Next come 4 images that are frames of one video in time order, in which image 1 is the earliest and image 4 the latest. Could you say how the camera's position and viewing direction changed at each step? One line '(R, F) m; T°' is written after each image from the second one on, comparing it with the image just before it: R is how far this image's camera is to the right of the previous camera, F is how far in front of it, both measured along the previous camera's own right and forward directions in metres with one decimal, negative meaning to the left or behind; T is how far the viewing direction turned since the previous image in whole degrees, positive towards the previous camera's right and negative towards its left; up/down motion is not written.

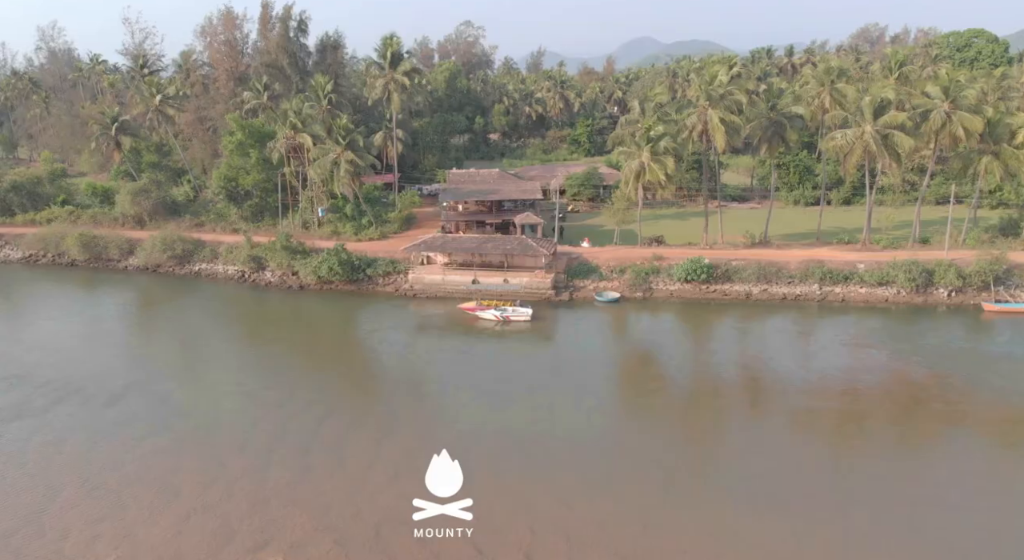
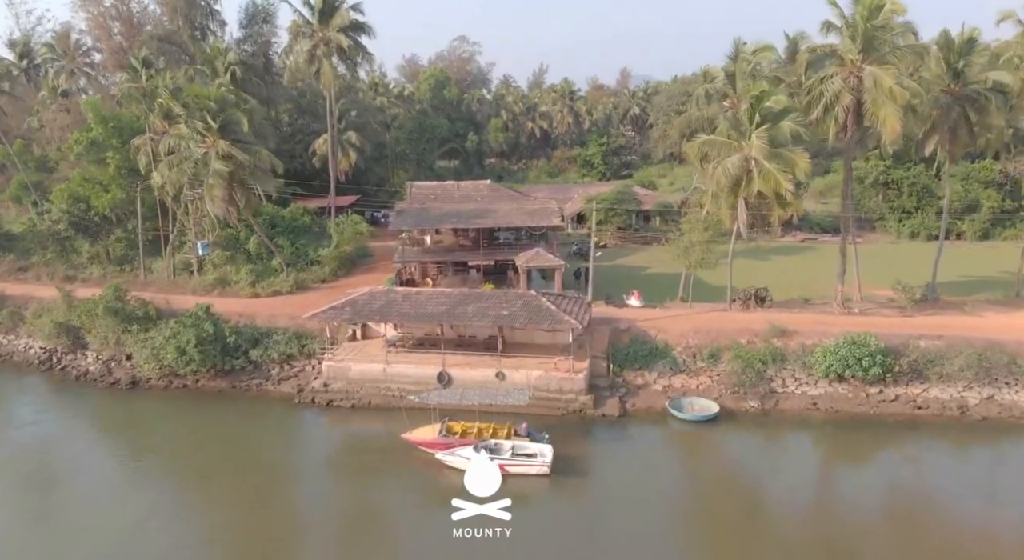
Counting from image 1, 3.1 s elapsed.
(0.0, +23.5) m; 0°
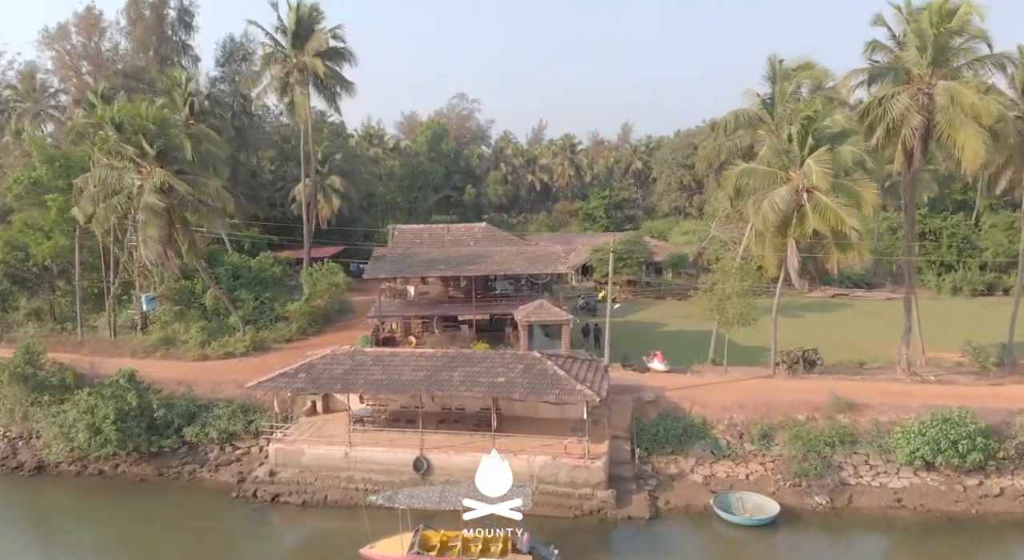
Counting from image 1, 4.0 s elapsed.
(0.0, +5.6) m; 0°
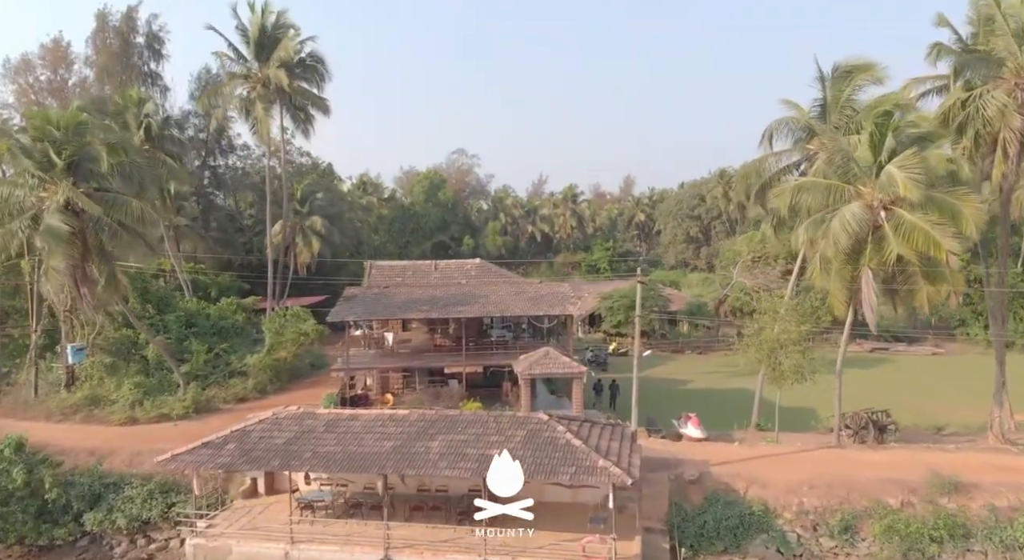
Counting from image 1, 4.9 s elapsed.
(0.0, +5.1) m; 0°
